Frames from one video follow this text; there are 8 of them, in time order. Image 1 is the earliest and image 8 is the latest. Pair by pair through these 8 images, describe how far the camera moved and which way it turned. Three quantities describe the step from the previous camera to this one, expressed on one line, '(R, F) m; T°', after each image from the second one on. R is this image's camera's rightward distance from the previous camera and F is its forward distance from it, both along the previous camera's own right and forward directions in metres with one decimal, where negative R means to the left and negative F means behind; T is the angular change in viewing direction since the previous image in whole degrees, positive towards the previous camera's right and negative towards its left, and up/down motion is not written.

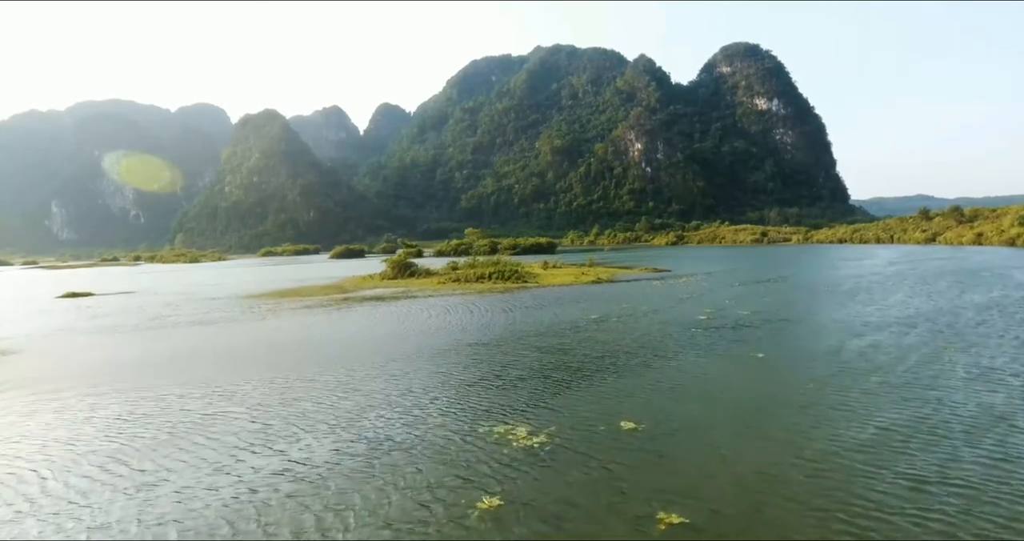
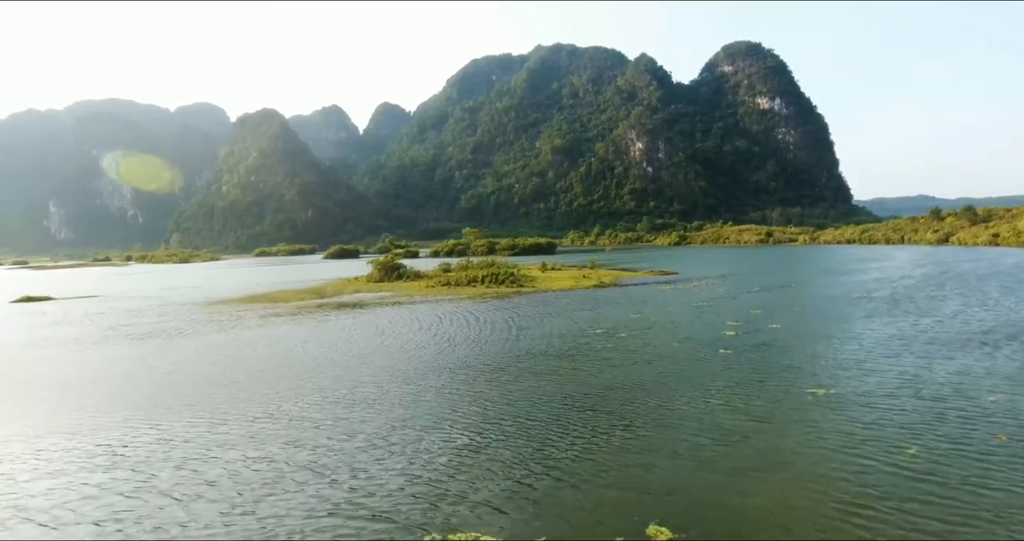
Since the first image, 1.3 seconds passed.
(+0.3, +3.7) m; 0°
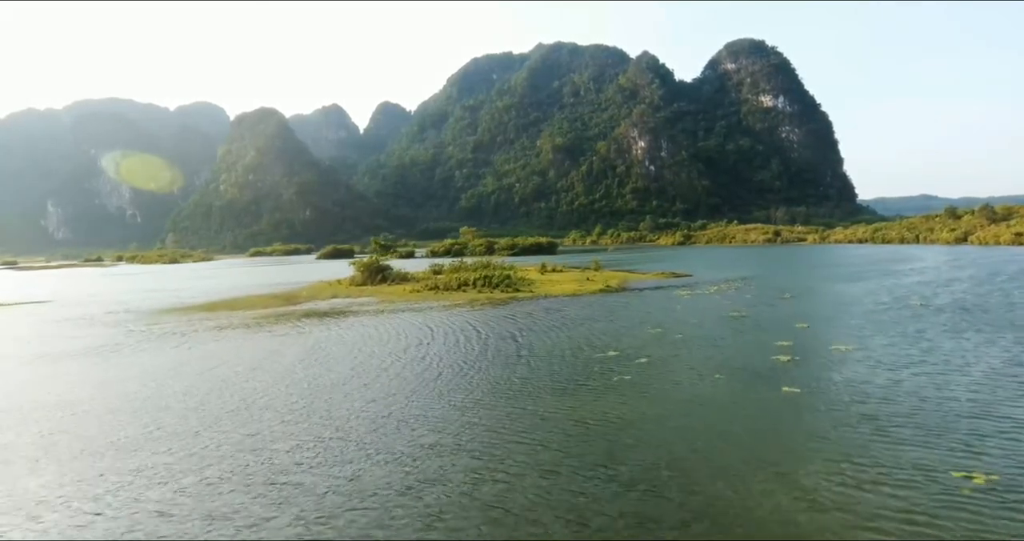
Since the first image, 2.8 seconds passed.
(+0.3, +4.5) m; 0°
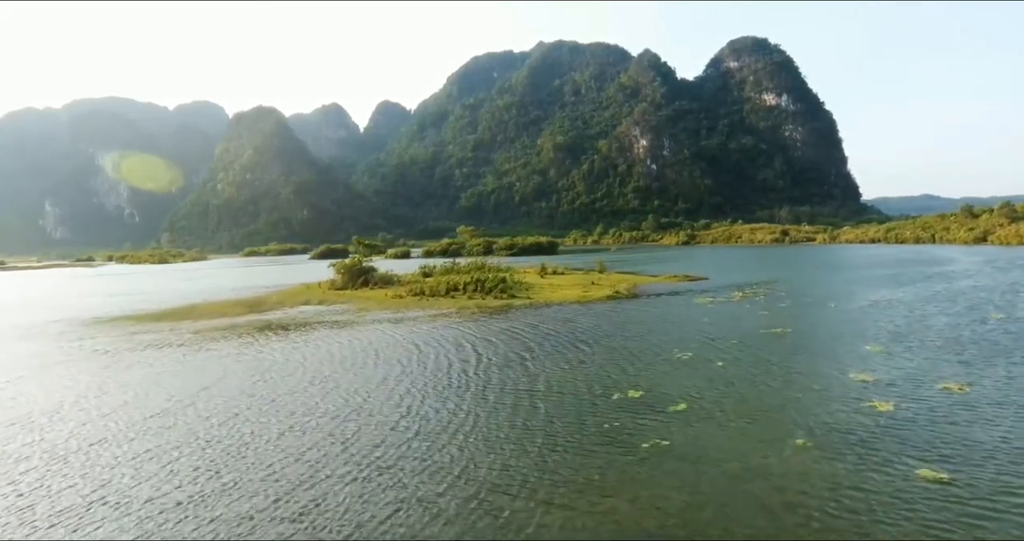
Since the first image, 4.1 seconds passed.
(+0.2, +4.4) m; 0°
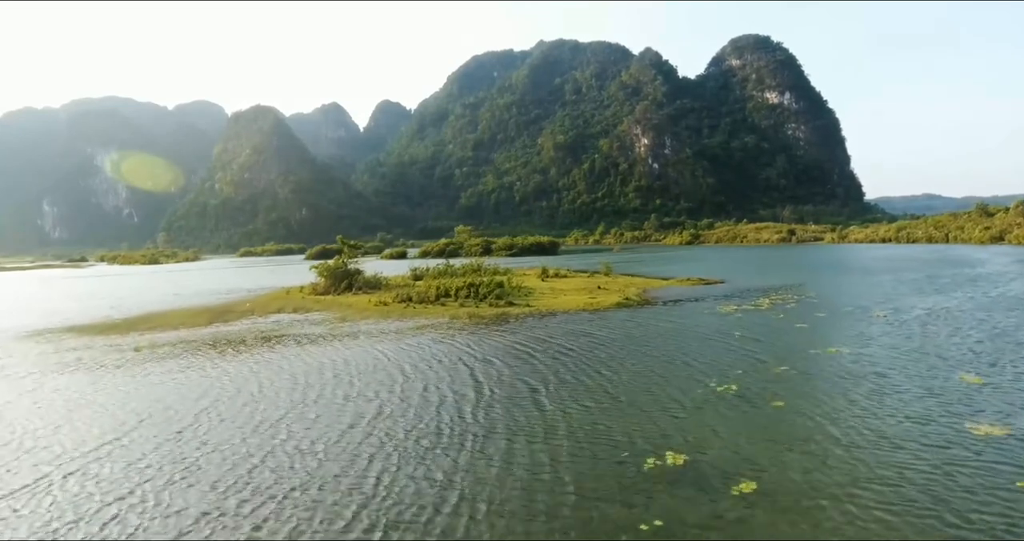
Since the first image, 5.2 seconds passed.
(+0.1, +3.4) m; 0°
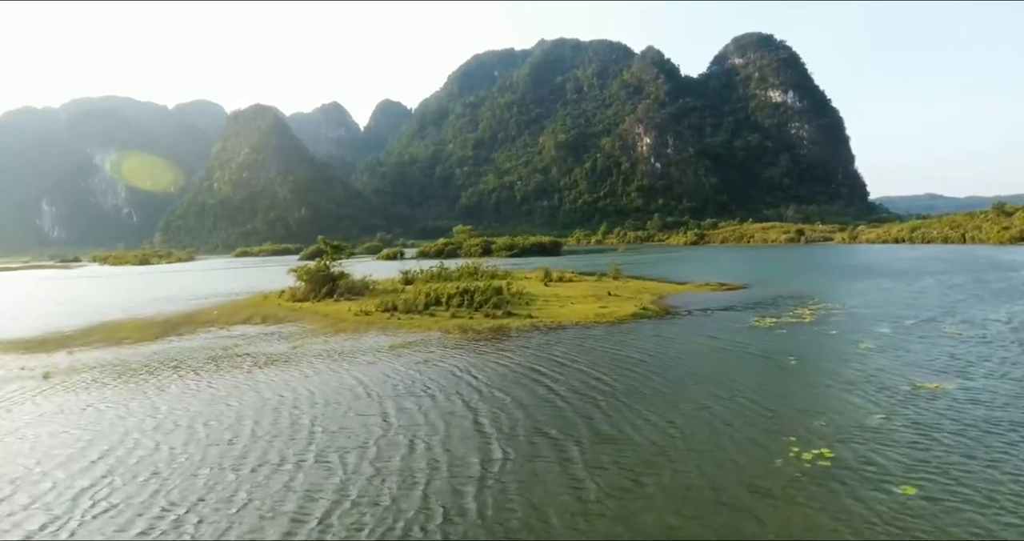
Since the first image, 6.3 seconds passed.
(0.0, +3.6) m; 0°
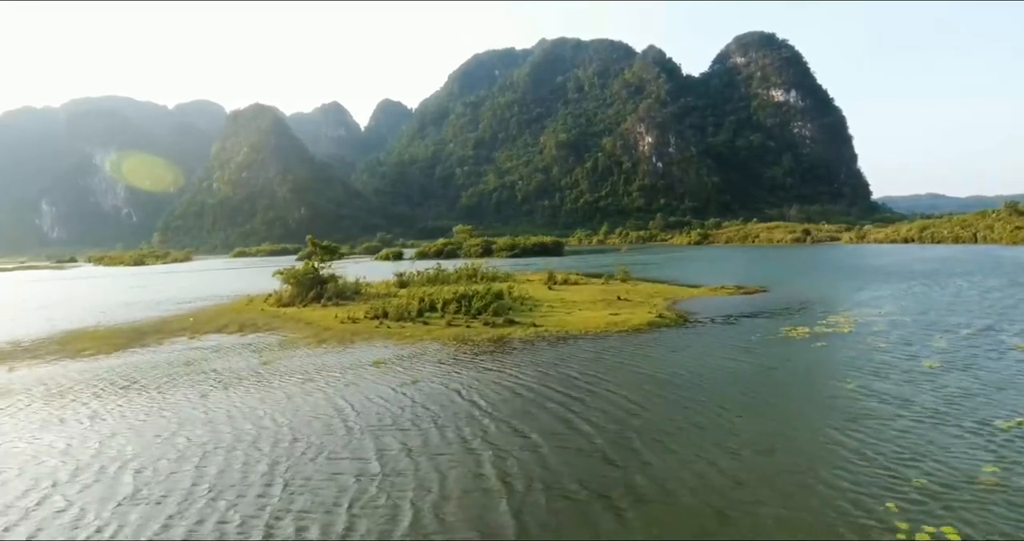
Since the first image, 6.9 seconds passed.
(0.0, +2.3) m; 0°
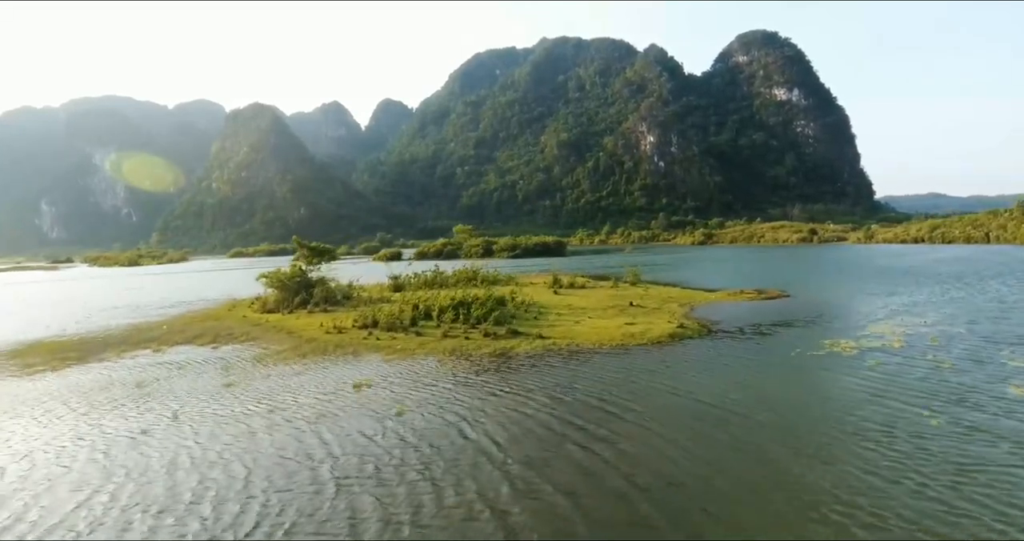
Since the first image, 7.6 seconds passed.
(-0.1, +2.3) m; 0°
